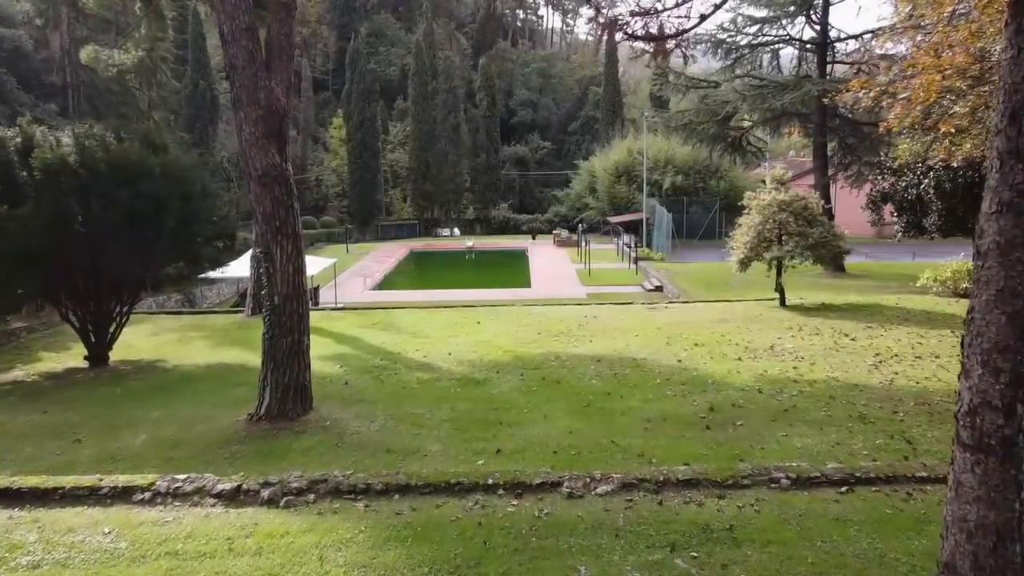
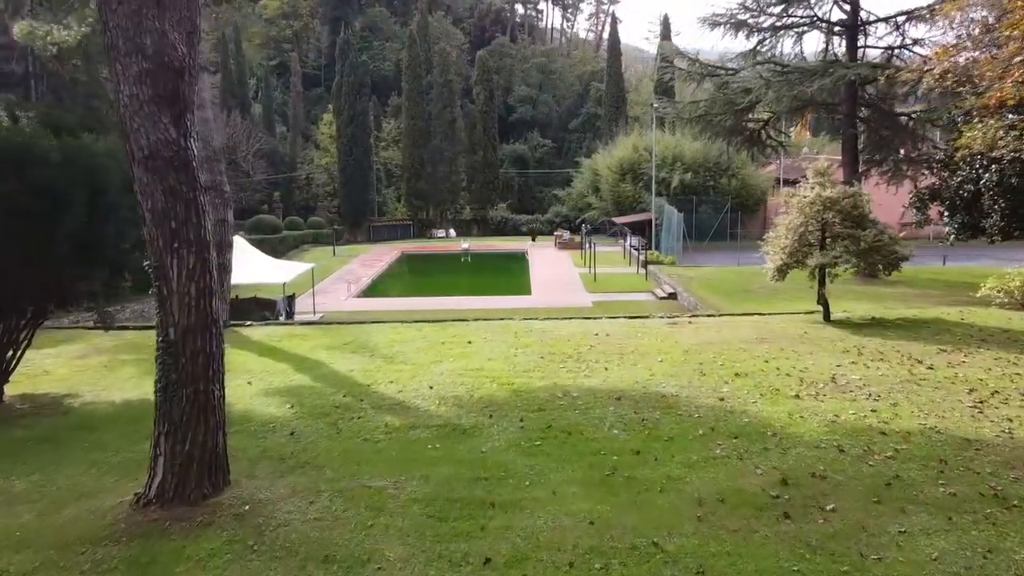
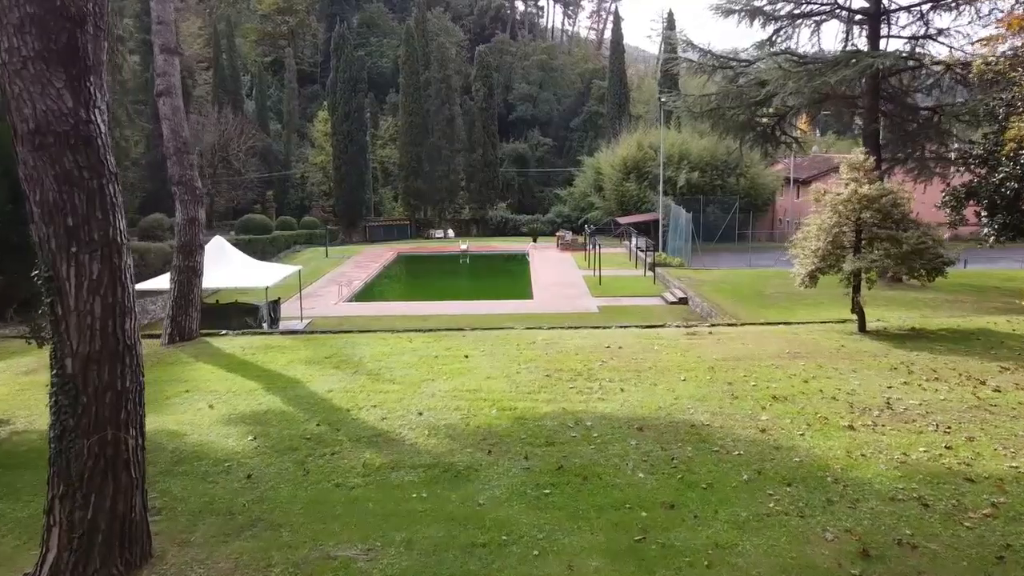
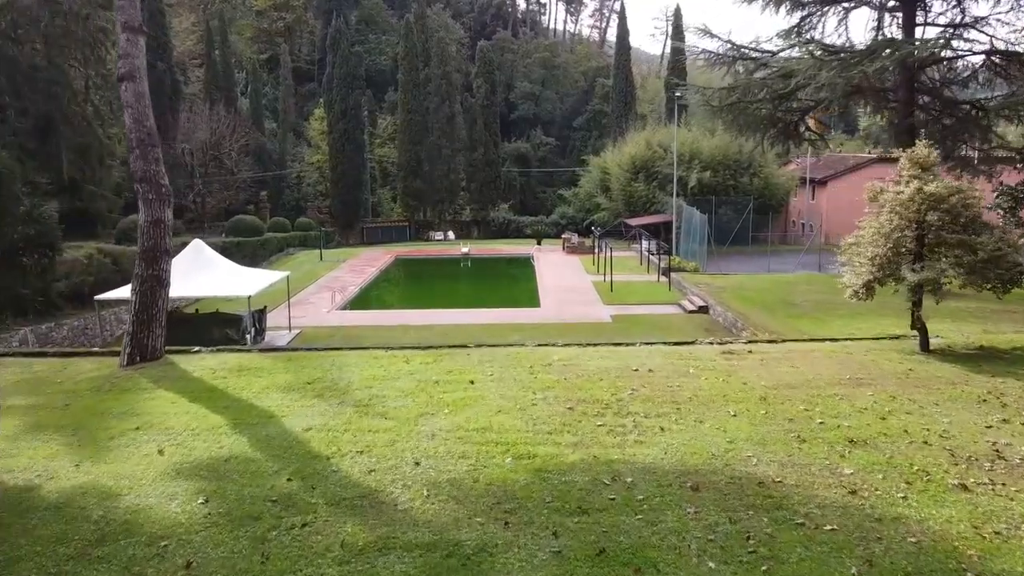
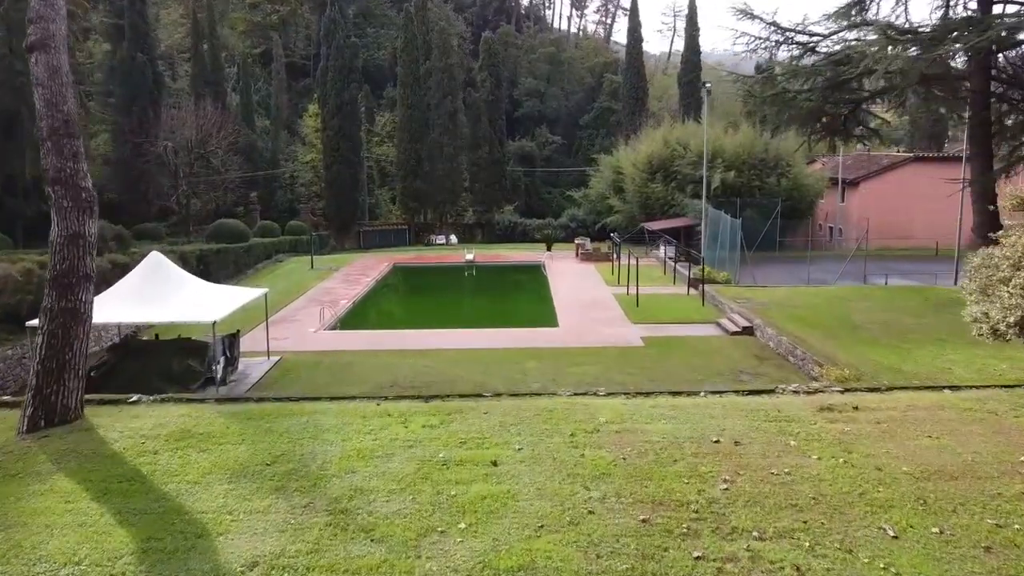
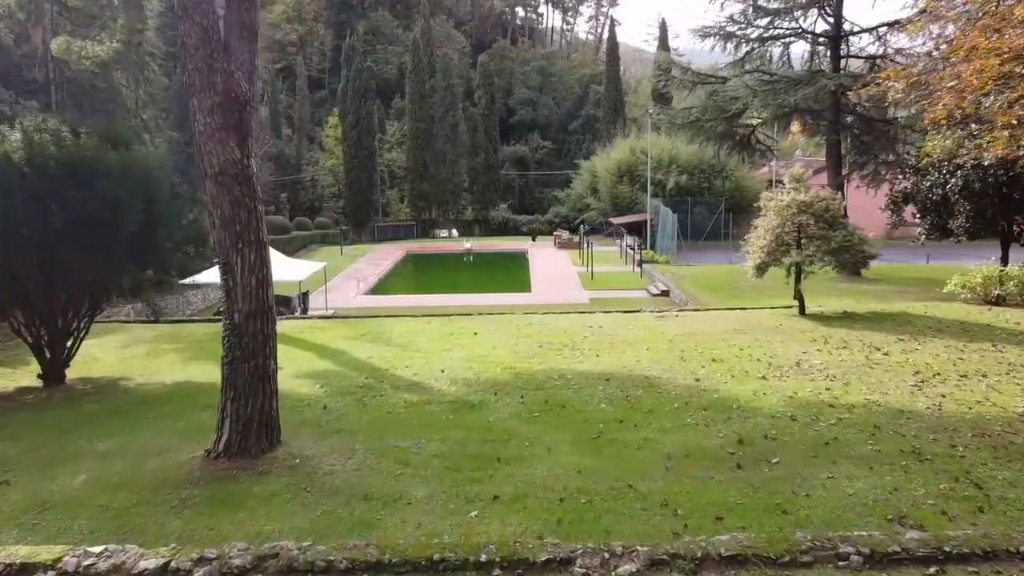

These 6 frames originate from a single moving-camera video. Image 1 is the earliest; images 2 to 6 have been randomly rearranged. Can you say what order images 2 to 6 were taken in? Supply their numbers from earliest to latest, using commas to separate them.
6, 2, 3, 4, 5
